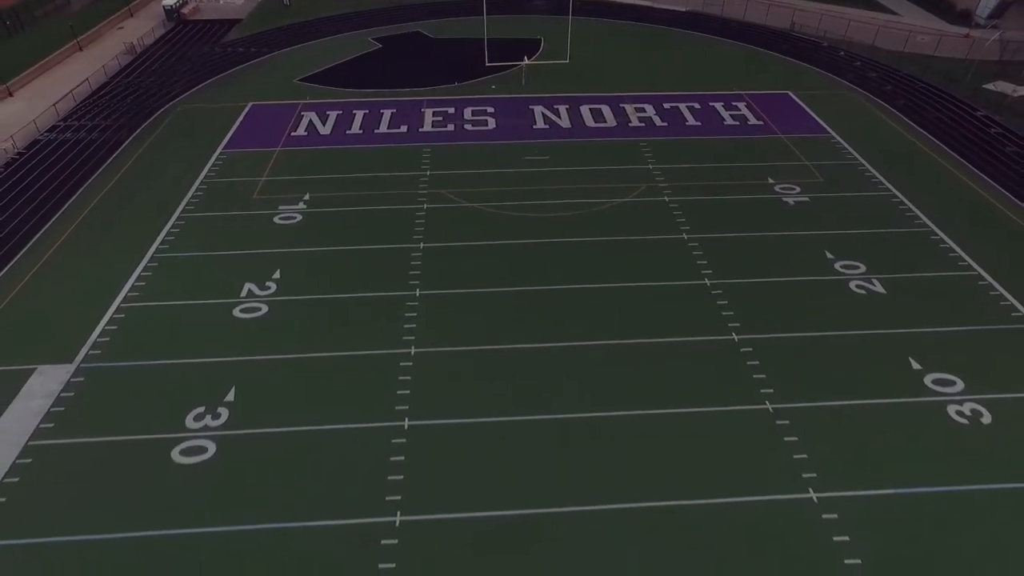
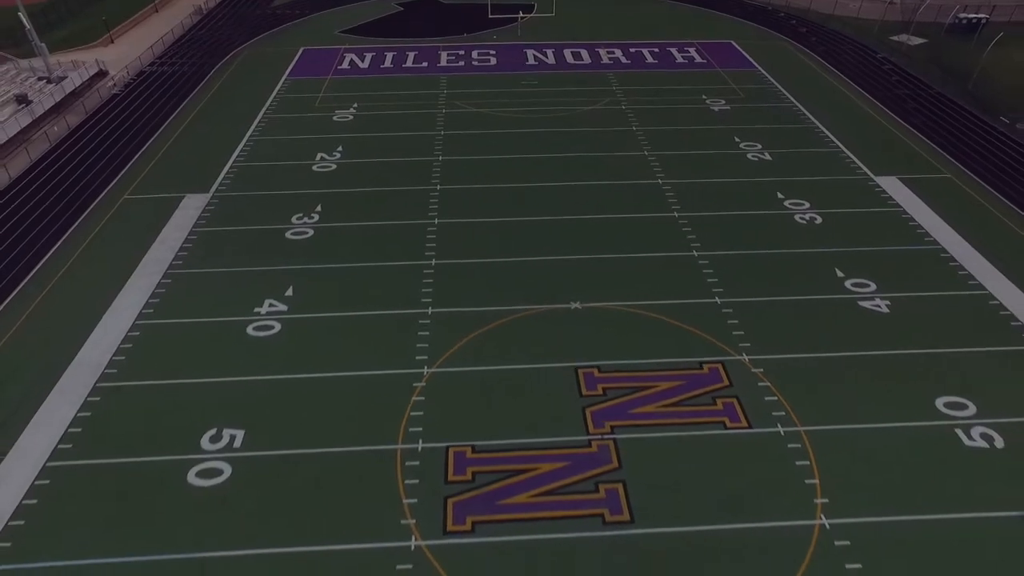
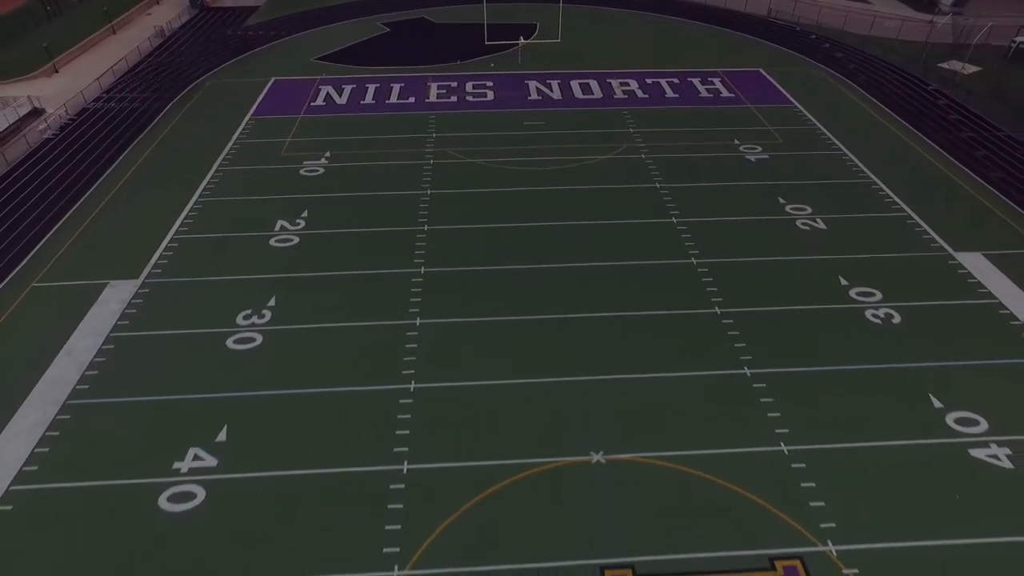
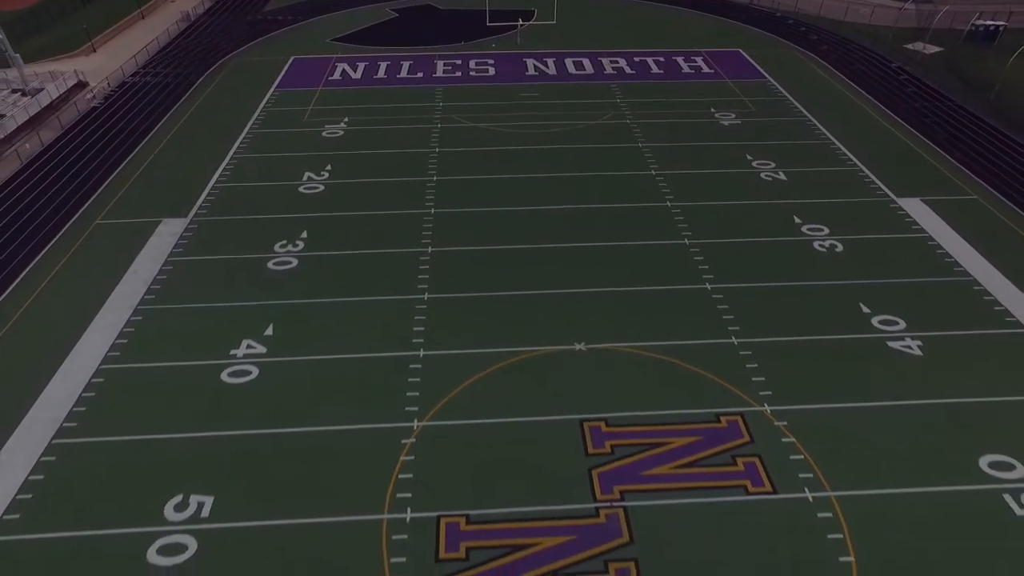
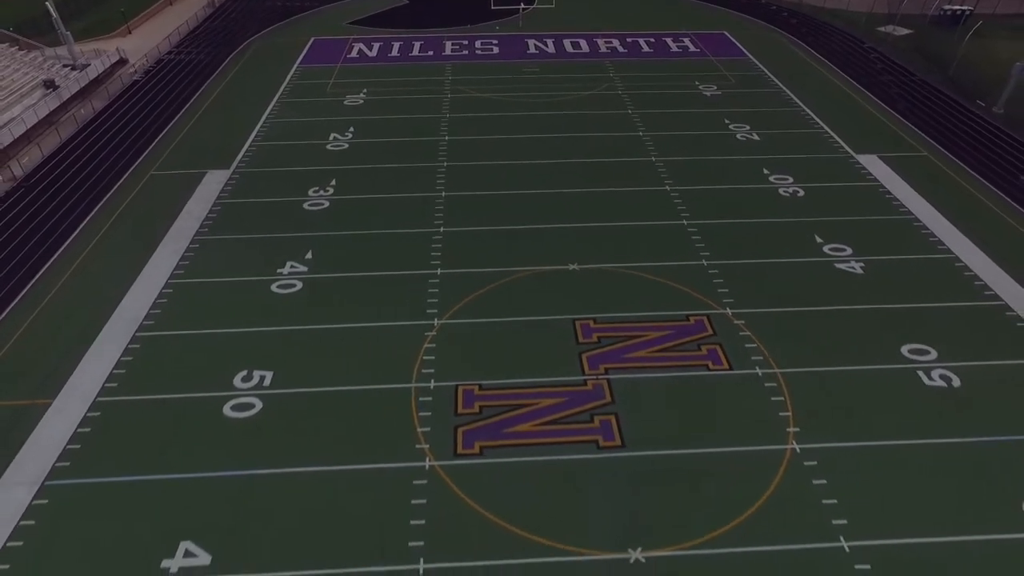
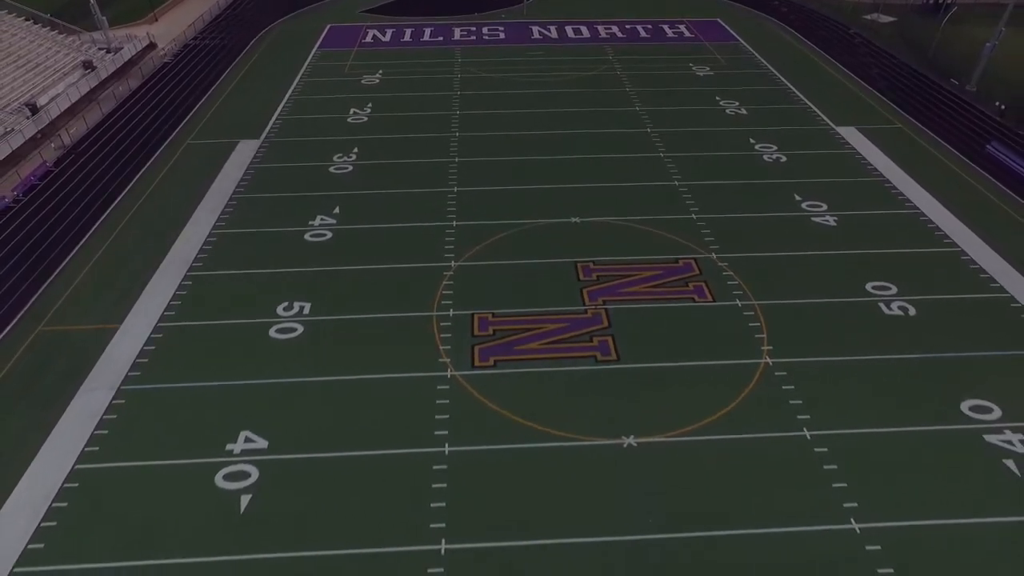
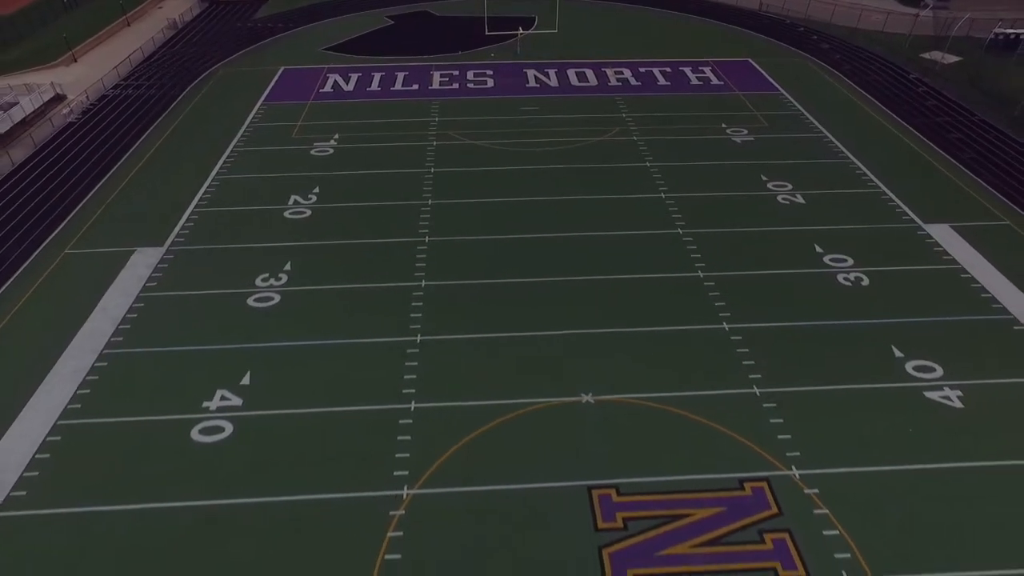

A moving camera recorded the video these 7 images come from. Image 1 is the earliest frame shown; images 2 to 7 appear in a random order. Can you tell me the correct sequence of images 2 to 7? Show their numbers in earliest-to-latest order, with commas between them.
3, 7, 4, 2, 5, 6
